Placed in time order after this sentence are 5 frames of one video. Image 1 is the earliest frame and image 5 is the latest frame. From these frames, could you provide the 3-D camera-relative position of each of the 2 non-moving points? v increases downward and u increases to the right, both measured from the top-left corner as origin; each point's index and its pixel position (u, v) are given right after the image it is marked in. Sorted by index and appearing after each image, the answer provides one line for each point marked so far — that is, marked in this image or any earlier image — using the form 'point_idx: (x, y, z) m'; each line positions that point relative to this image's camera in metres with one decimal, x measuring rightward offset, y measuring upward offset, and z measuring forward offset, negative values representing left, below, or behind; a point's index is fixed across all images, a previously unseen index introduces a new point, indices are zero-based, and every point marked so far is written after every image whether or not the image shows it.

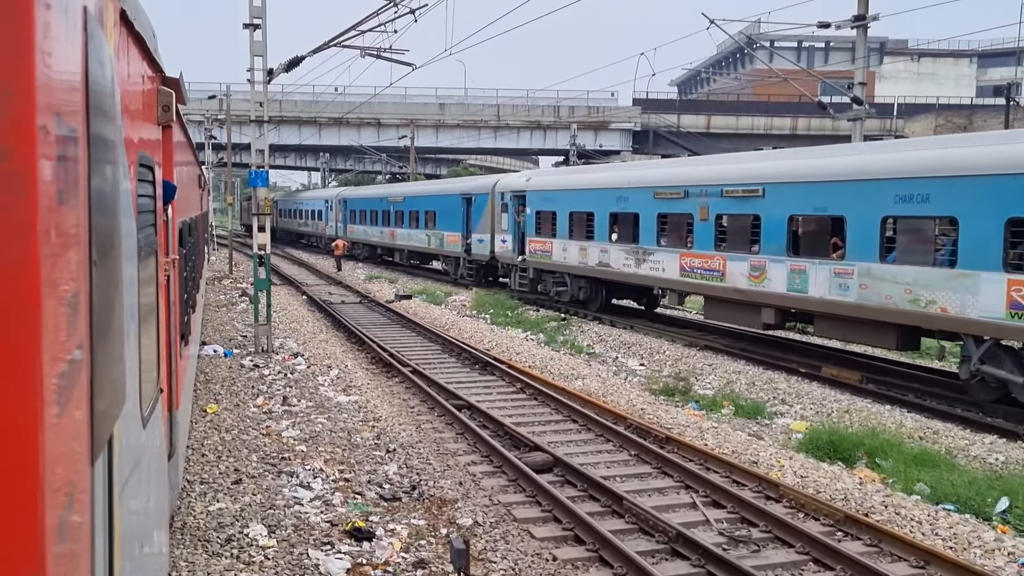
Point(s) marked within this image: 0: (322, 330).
0: (-3.3, -0.8, +16.0) m
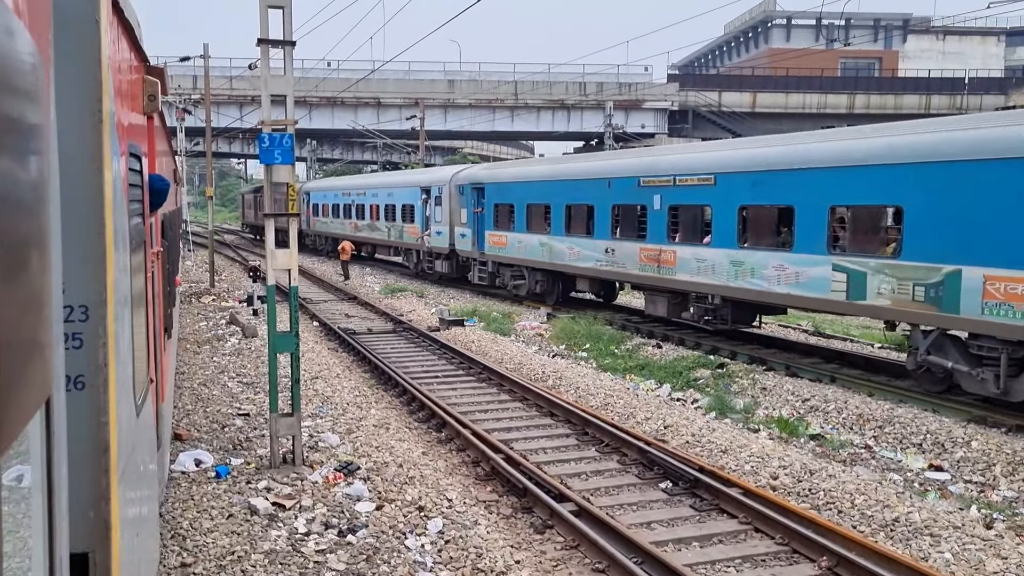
0: (-1.6, -1.2, +10.1) m
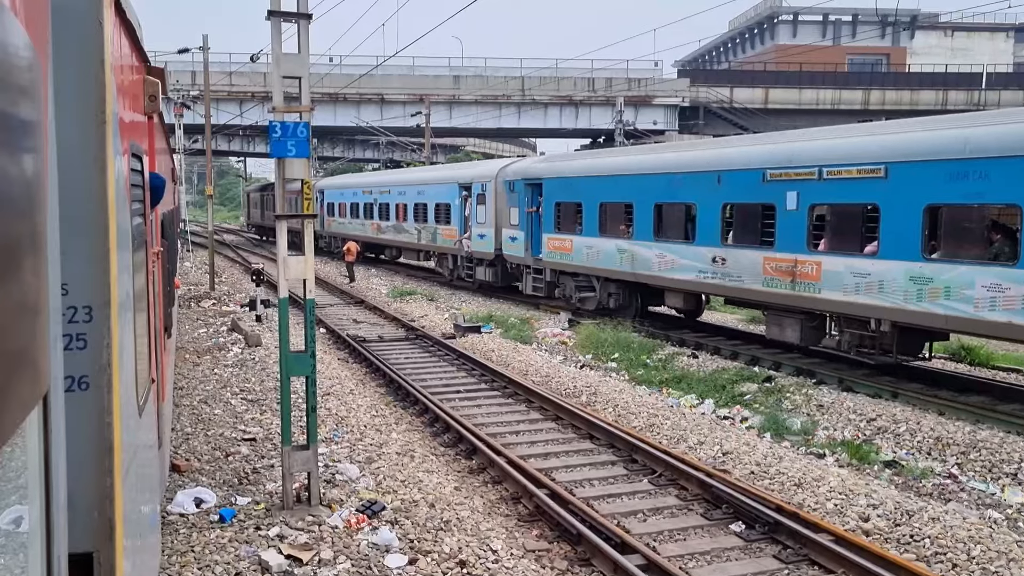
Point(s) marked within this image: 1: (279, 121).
0: (-1.3, -1.3, +9.2) m
1: (-1.5, +1.1, +6.0) m
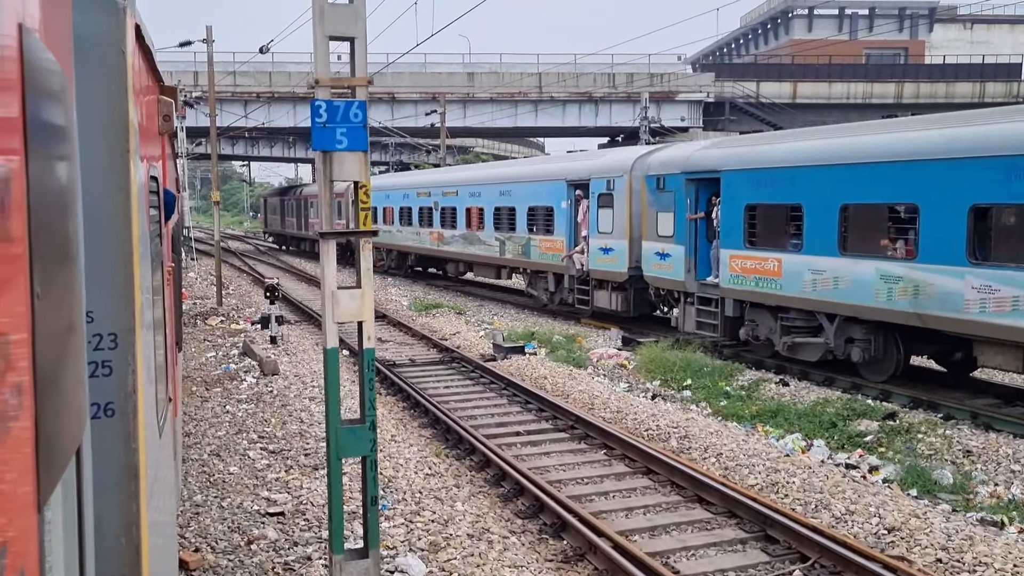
0: (-0.6, -1.5, +7.4) m
1: (-0.9, +0.9, +4.2) m
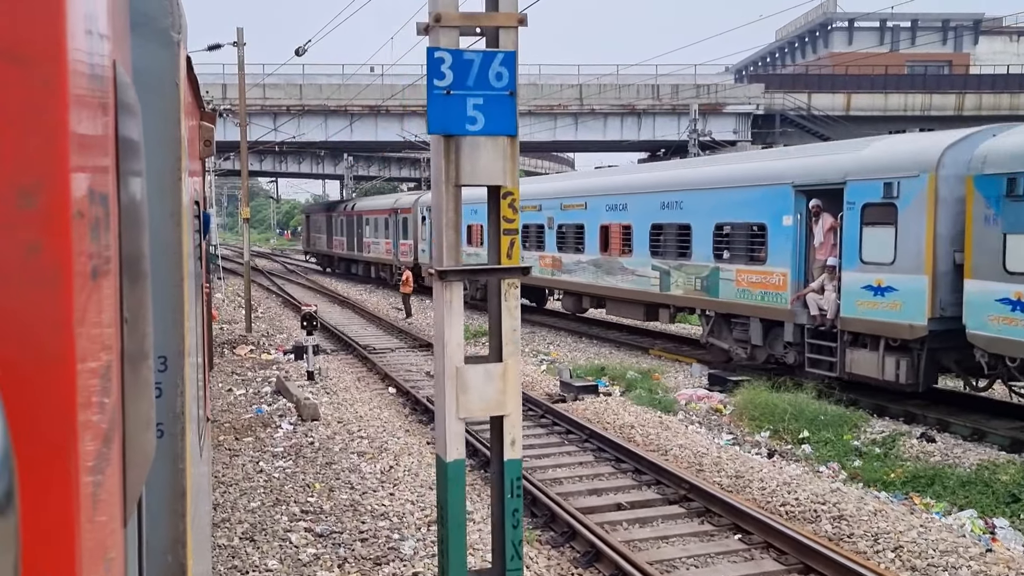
0: (+0.1, -1.8, +5.7) m
1: (-0.2, +0.7, +2.5) m
